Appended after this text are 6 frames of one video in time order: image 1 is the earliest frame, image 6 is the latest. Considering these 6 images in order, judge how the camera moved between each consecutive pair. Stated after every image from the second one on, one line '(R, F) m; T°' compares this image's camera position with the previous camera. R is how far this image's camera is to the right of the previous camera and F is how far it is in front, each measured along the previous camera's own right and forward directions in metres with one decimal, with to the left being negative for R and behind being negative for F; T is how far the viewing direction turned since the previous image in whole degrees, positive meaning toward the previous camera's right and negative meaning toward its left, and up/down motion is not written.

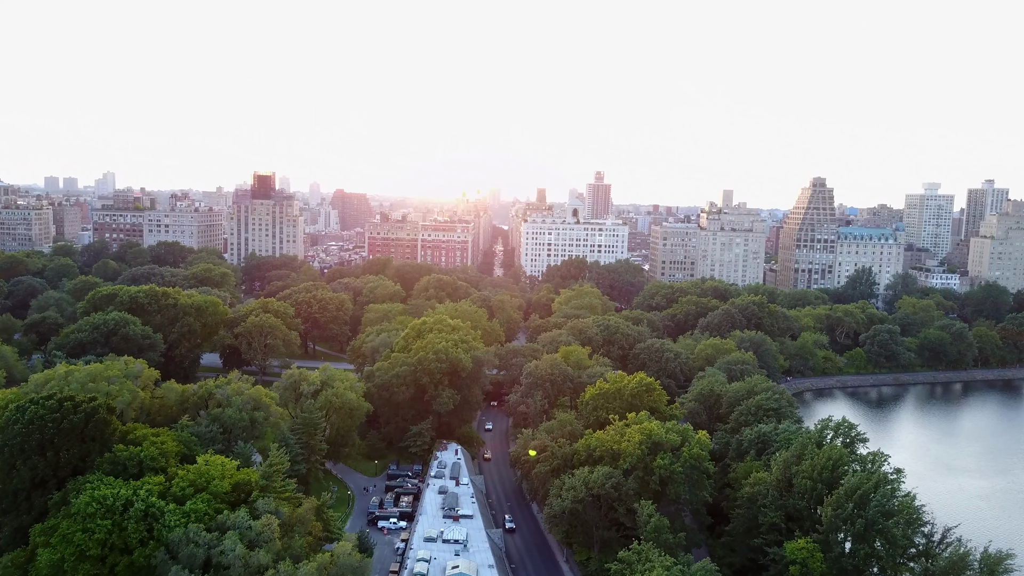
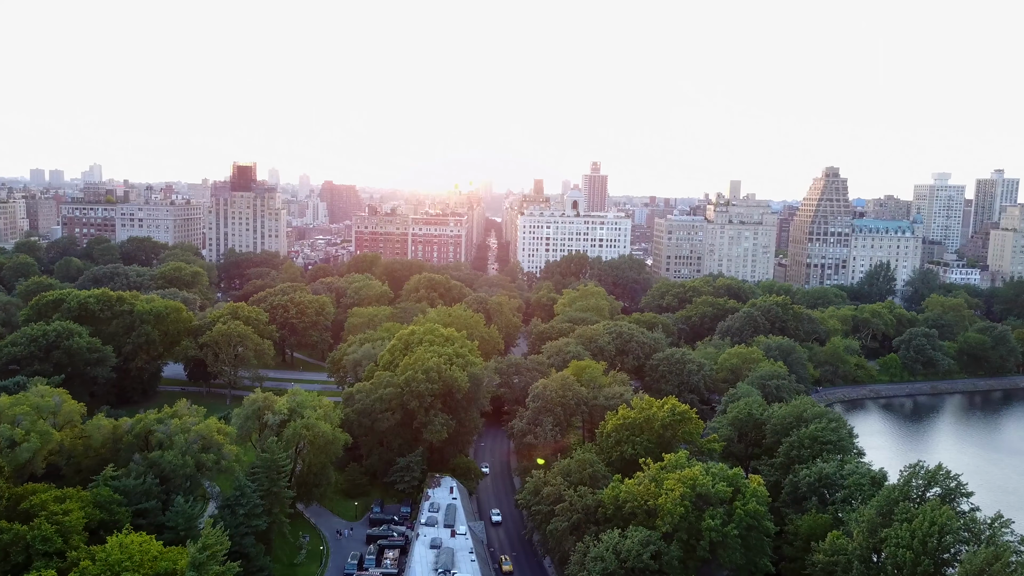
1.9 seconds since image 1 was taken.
(-0.8, +10.0) m; +1°
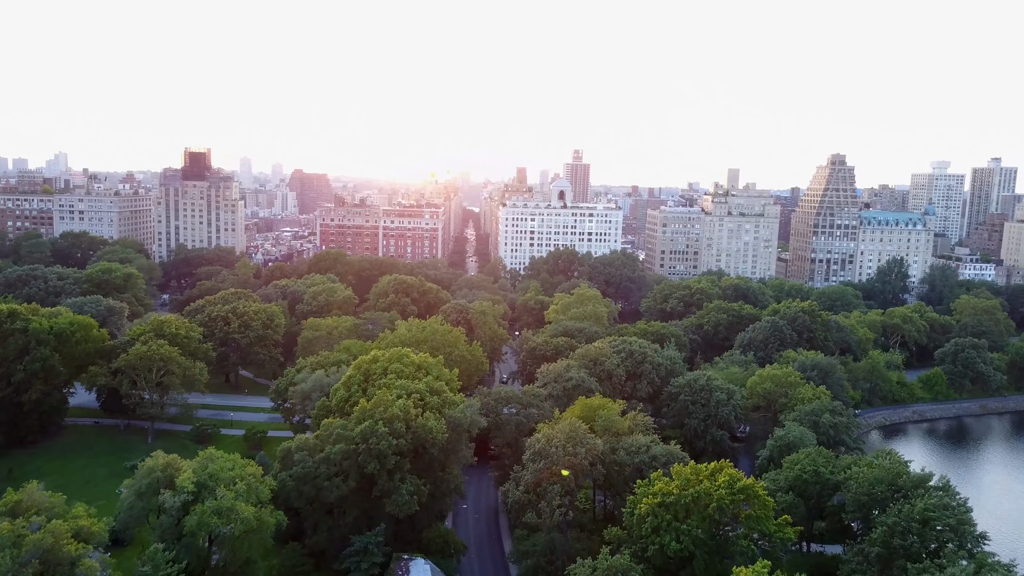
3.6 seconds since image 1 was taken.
(-0.8, +14.3) m; +2°
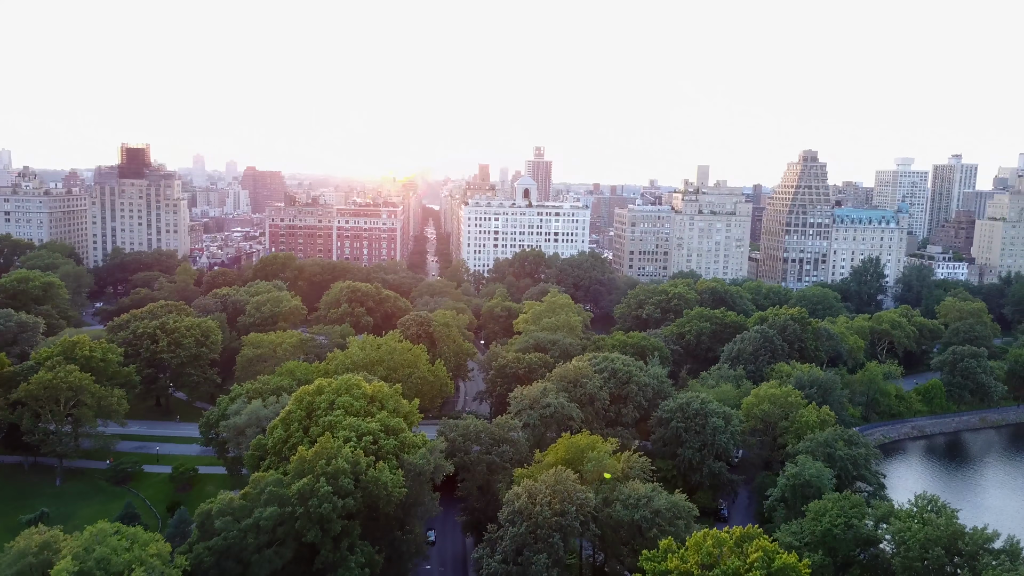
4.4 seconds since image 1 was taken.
(-0.5, +7.7) m; +3°
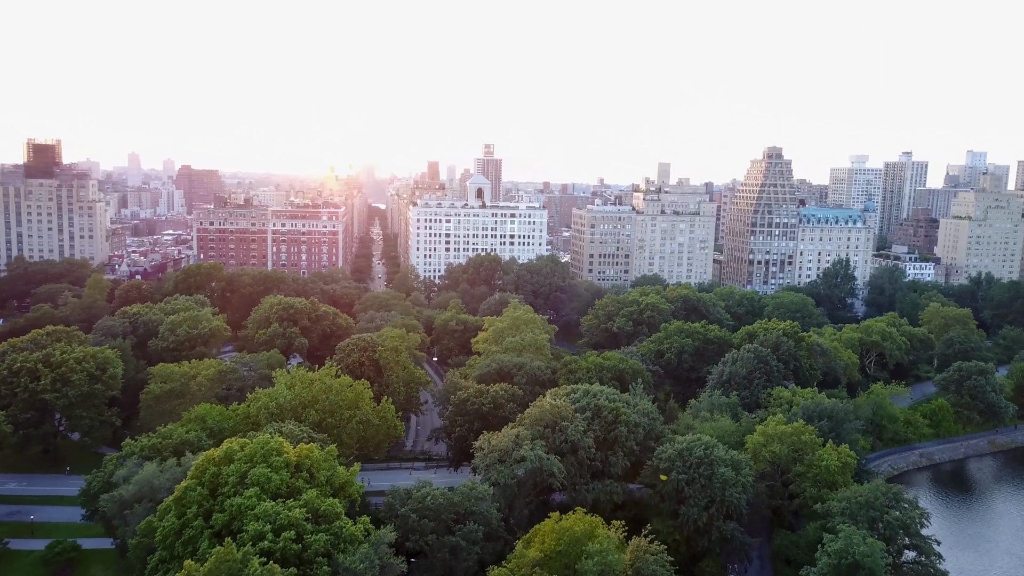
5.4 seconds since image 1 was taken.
(-0.8, +10.1) m; +4°
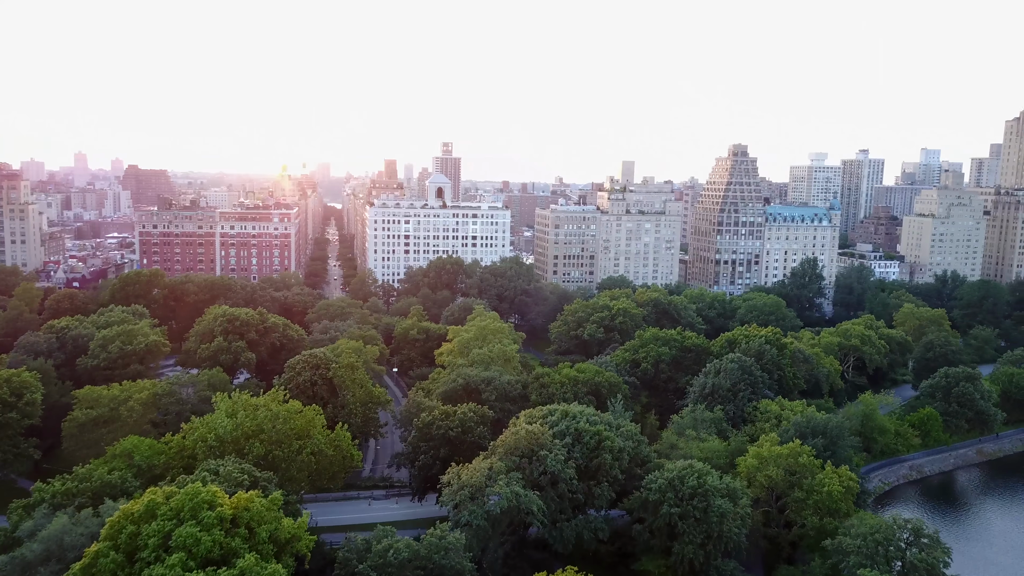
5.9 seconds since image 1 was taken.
(-0.6, +4.9) m; +3°
